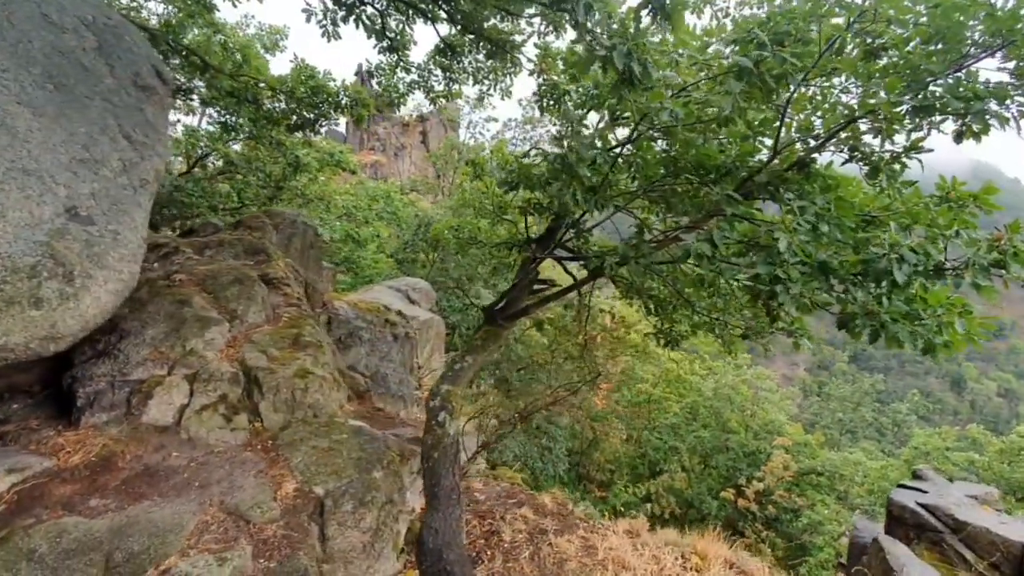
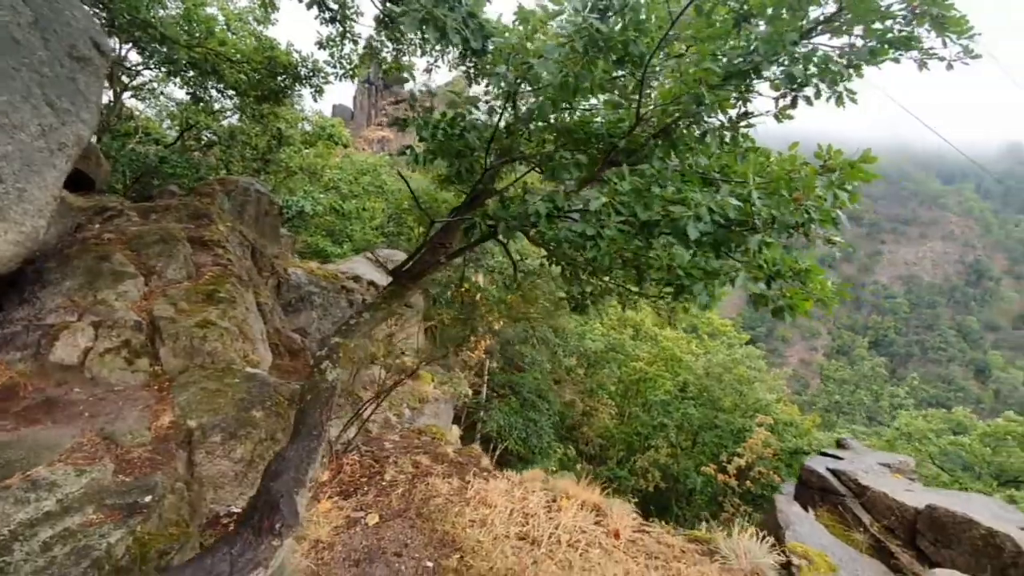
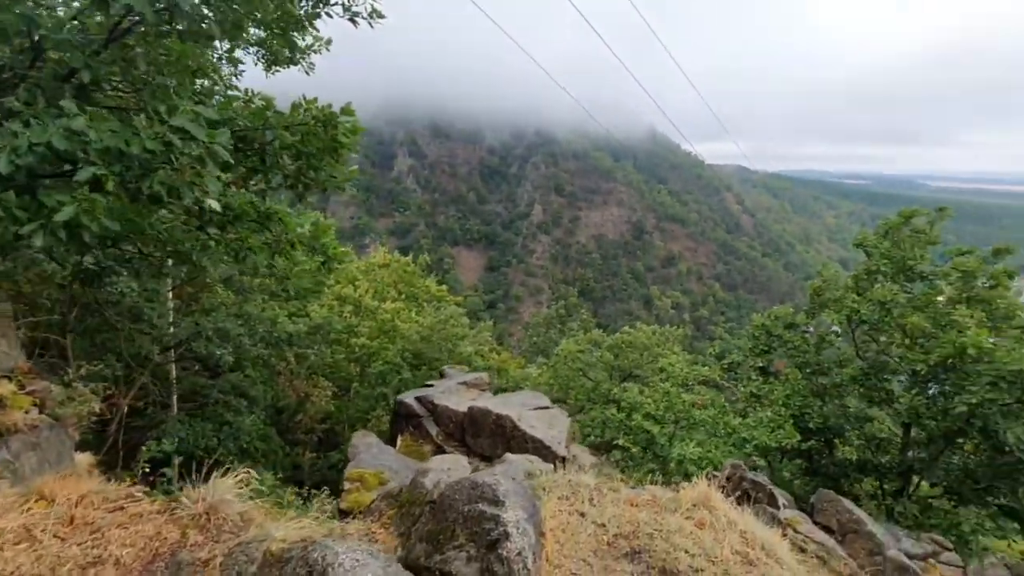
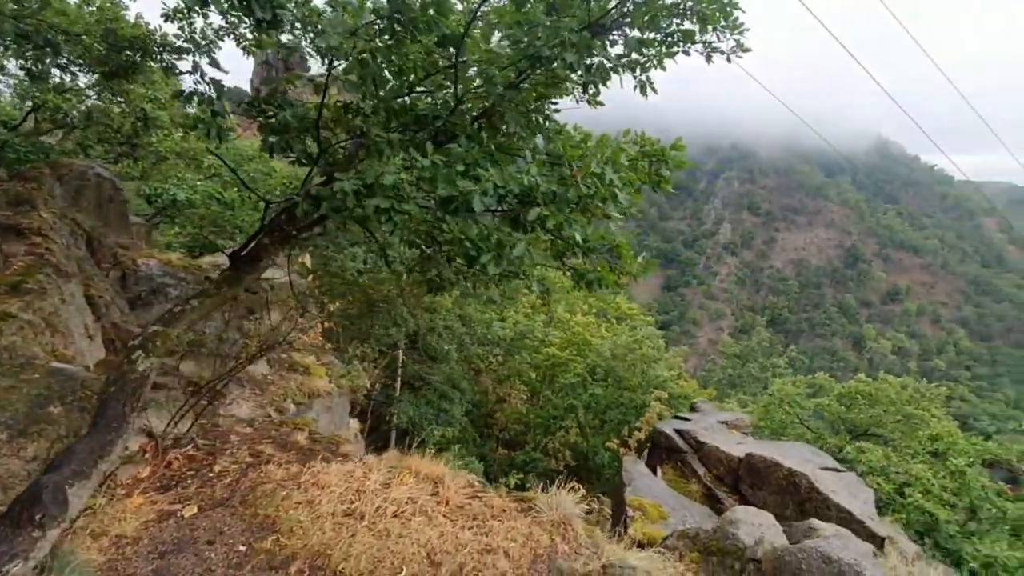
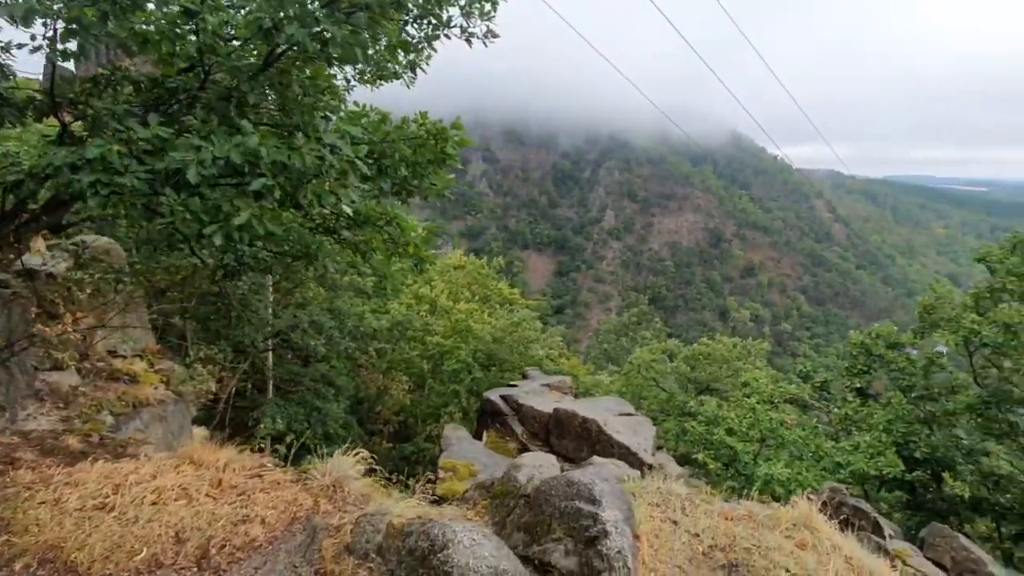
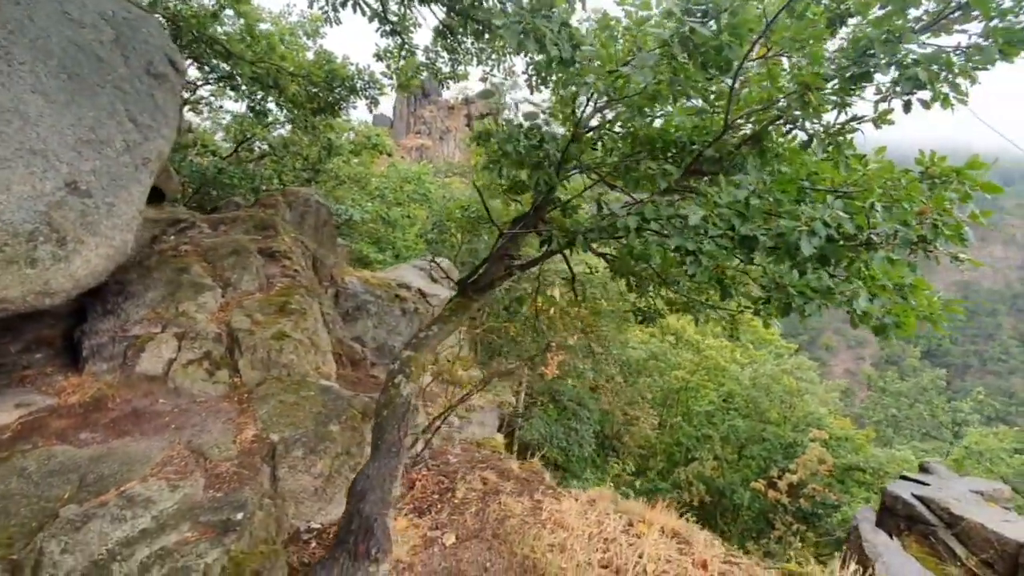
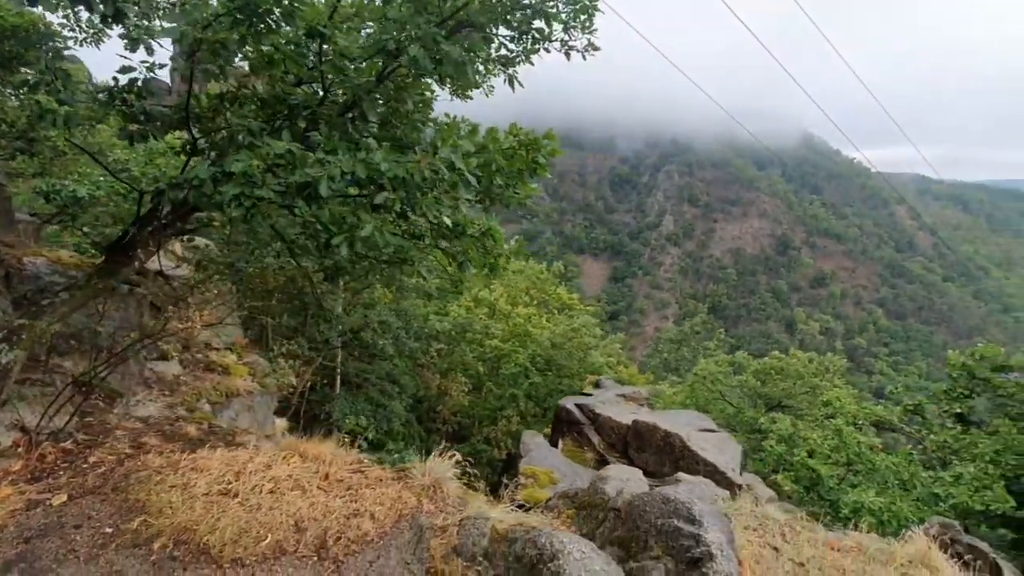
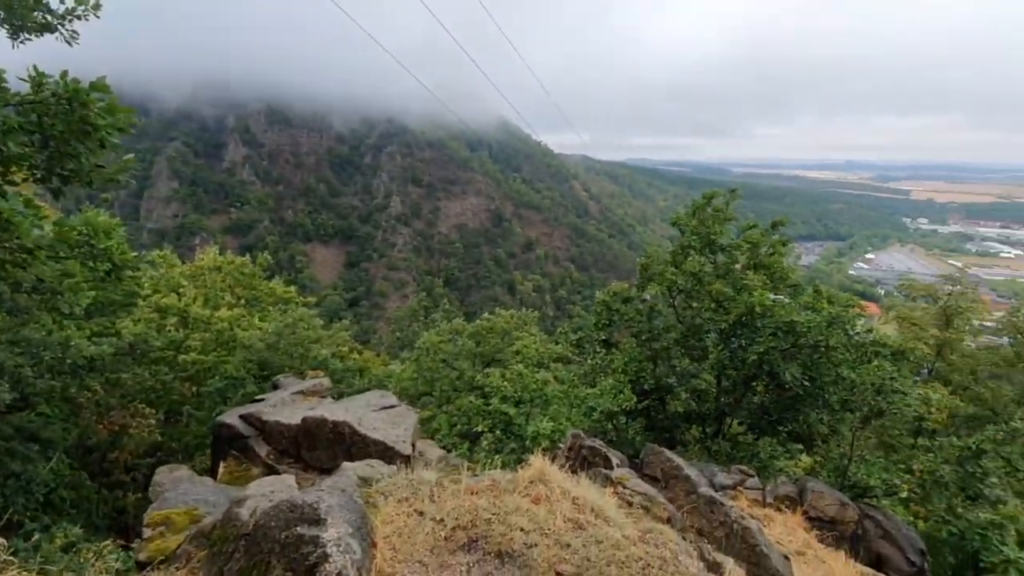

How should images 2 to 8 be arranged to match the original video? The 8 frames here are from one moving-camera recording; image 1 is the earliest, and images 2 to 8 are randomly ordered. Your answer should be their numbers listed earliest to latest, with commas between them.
6, 2, 4, 7, 5, 3, 8
